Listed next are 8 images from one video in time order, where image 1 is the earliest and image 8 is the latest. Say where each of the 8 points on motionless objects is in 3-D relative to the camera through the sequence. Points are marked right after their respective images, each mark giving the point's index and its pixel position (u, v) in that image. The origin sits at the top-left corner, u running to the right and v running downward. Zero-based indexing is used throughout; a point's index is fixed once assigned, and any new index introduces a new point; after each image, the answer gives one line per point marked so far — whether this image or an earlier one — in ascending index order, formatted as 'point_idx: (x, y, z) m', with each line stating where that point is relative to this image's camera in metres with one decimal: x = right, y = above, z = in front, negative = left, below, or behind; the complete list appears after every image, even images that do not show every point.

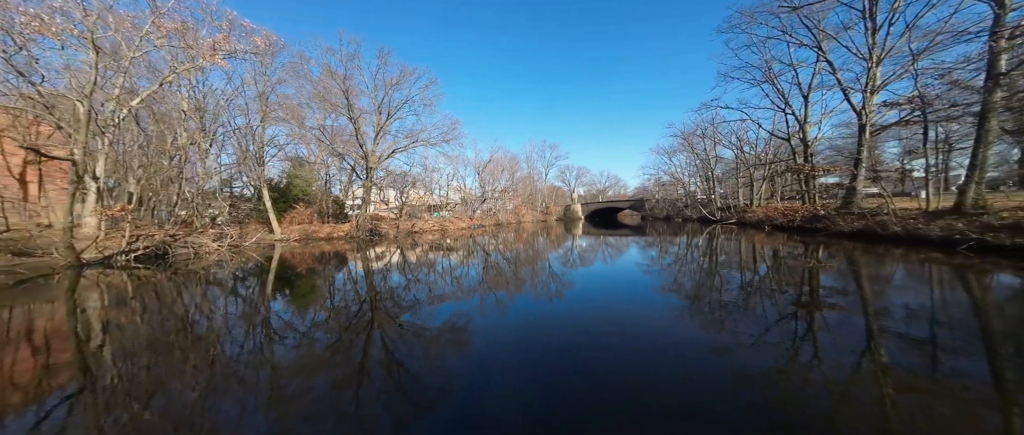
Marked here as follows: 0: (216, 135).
0: (-11.4, +3.2, +11.7) m
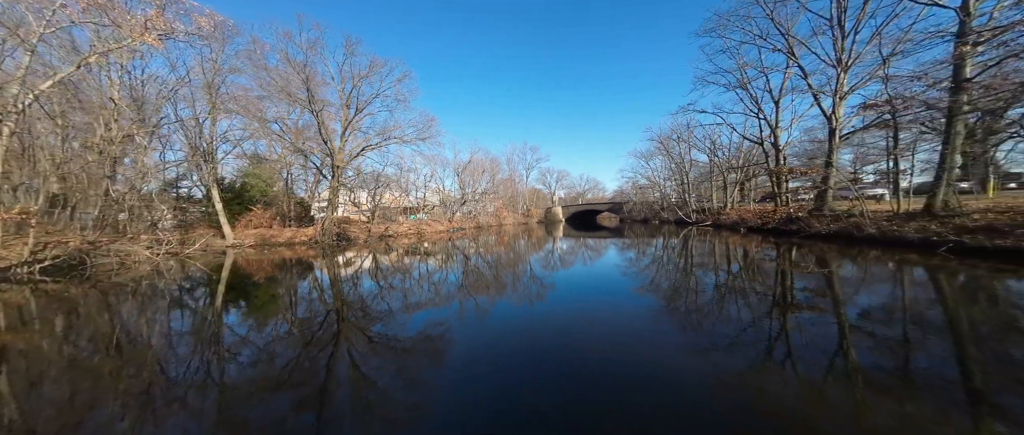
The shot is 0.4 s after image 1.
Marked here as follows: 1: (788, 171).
0: (-12.2, +3.1, +10.5) m
1: (+11.6, +2.0, +12.5) m
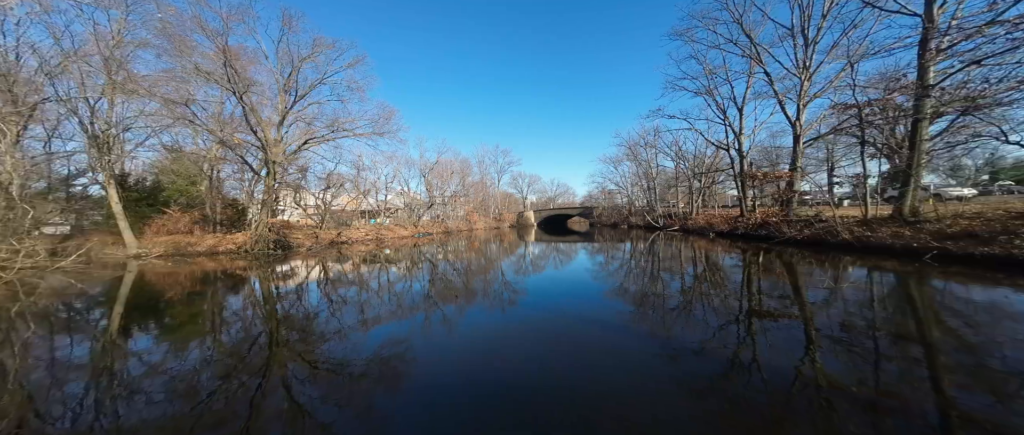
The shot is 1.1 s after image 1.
0: (-13.2, +2.9, +8.5) m
1: (+10.3, +1.8, +12.7) m
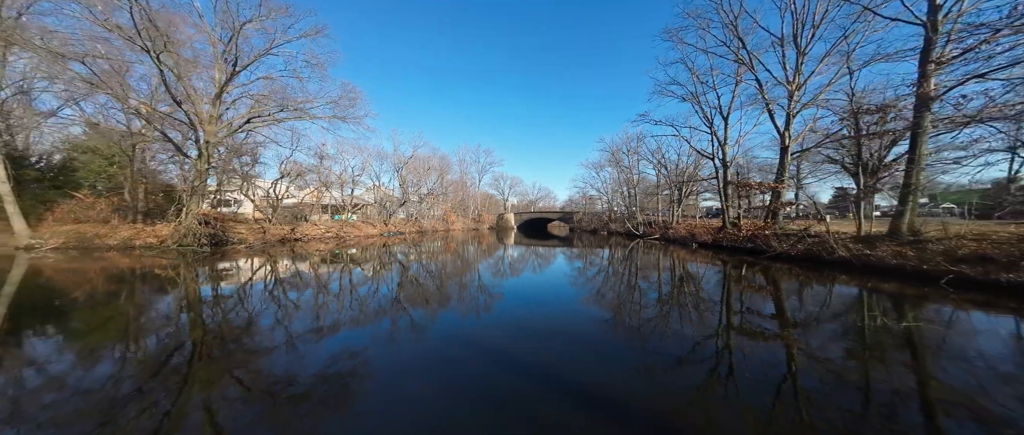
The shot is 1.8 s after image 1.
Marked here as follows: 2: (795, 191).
0: (-13.7, +3.4, +6.8) m
1: (+9.4, +1.3, +12.4) m
2: (+9.4, +0.9, +10.0) m
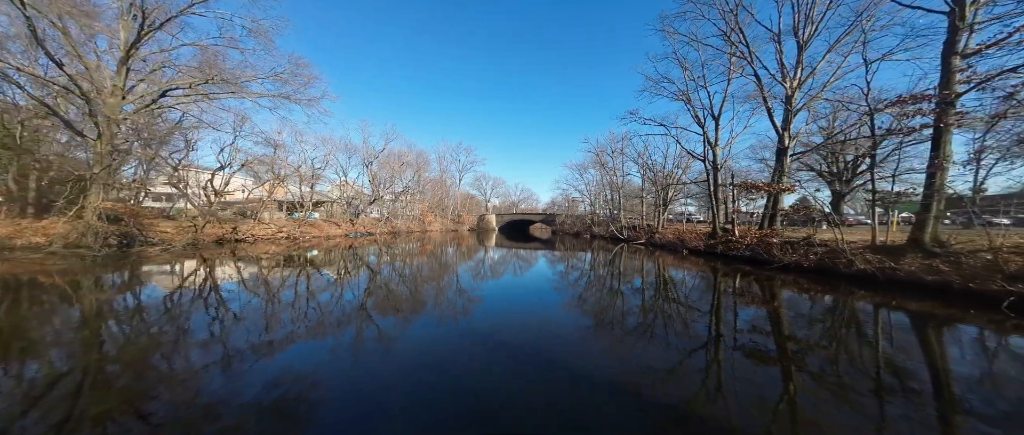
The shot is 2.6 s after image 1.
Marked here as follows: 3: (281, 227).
0: (-14.1, +3.6, +4.9) m
1: (+8.6, +1.1, +11.8) m
2: (+8.7, +0.7, +9.4) m
3: (-13.7, -0.5, +18.1) m
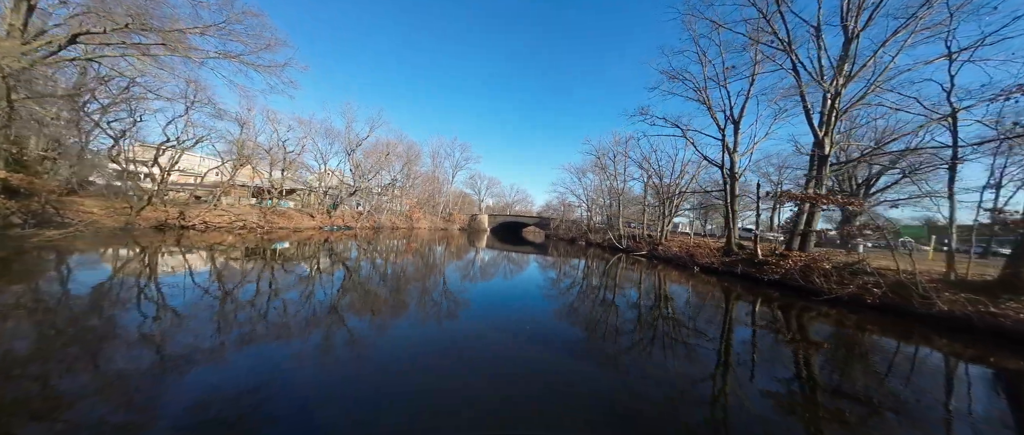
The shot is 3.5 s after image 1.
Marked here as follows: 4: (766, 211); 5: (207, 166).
0: (-14.1, +4.4, +3.3) m
1: (+8.3, +0.5, +10.7) m
2: (+8.5, +0.2, +8.3) m
3: (-14.1, +0.2, +16.5) m
4: (+8.8, +0.3, +11.0) m
5: (-18.3, +3.1, +18.5) m
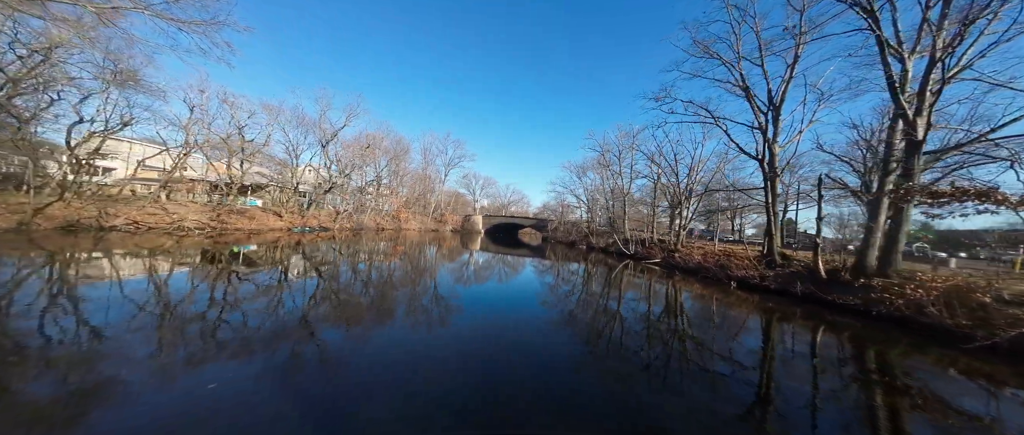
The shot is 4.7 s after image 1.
0: (-14.0, +4.5, +1.5) m
1: (+8.2, +0.4, +9.1) m
2: (+8.4, +0.1, +6.8) m
3: (-14.3, +0.2, +14.7) m
4: (+8.6, +0.1, +9.5) m
5: (-18.6, +3.1, +16.6) m
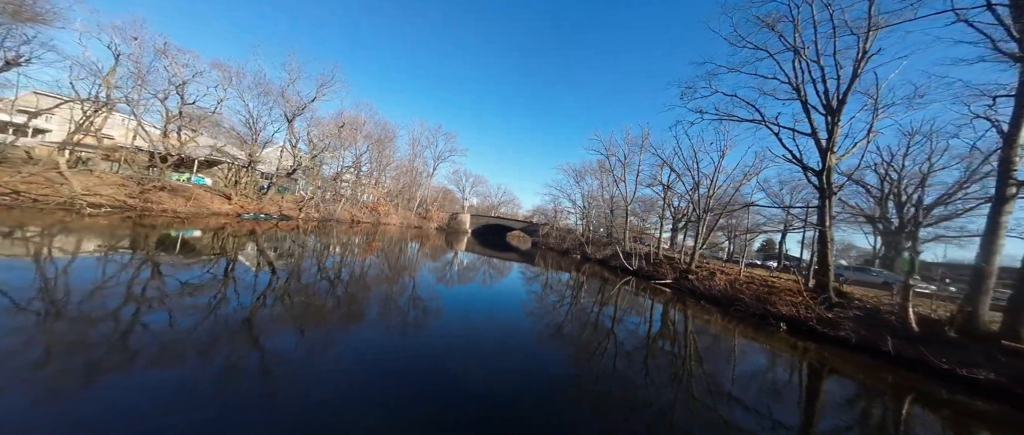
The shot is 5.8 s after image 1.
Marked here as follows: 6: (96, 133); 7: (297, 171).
0: (-13.5, +5.4, -0.7) m
1: (+8.0, -0.2, +7.8) m
2: (+8.3, -0.6, +5.4) m
3: (-14.6, +1.1, +12.5) m
4: (+8.5, -0.6, +8.1) m
5: (-18.7, +4.3, +14.2) m
6: (-16.0, +3.4, +13.3) m
7: (-13.3, +2.8, +20.1) m
